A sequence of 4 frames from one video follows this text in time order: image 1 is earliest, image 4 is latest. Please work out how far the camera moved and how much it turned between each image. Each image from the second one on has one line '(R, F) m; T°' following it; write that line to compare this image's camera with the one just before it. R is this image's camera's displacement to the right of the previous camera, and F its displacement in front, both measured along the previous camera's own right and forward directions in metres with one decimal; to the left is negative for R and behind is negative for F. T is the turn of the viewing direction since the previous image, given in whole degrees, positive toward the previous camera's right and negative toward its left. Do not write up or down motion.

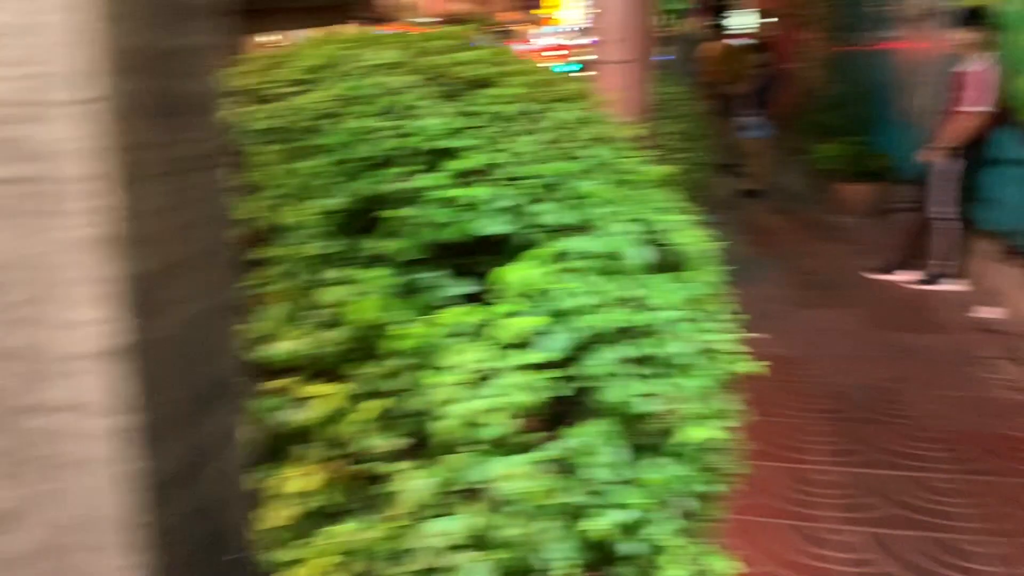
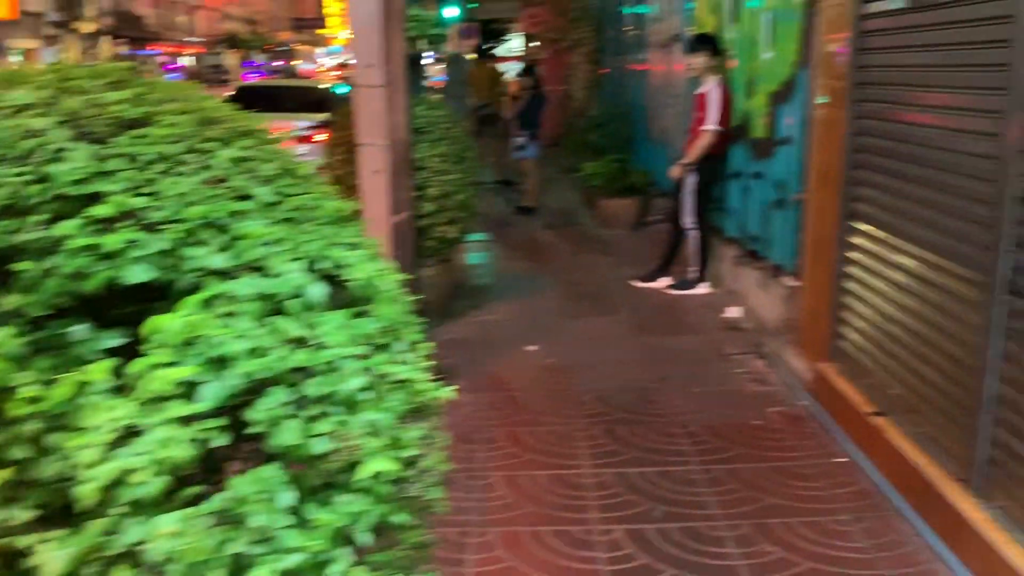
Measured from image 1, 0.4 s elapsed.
(+0.1, 0.0) m; +13°
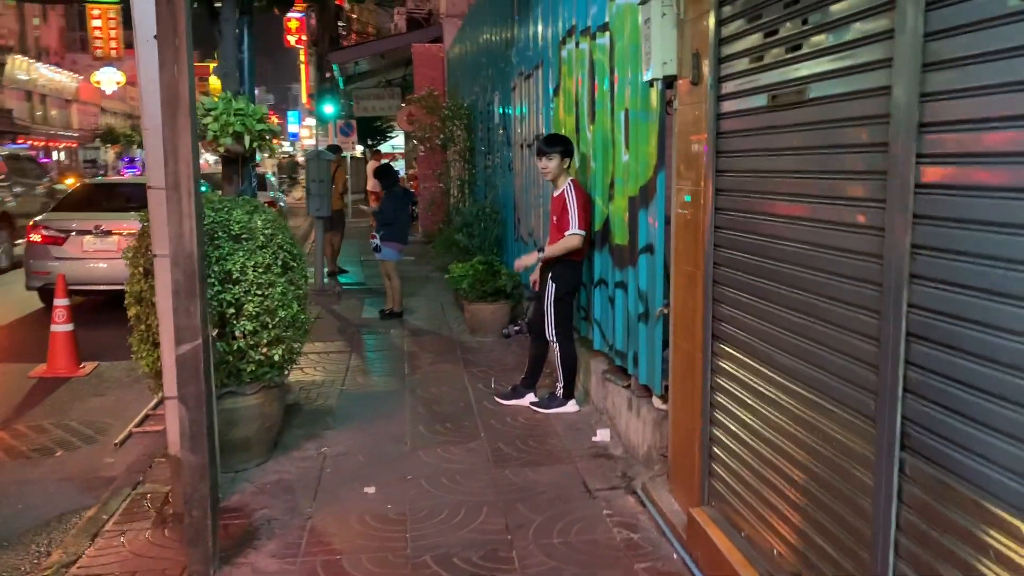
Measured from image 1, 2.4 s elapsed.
(+0.3, +0.6) m; +7°
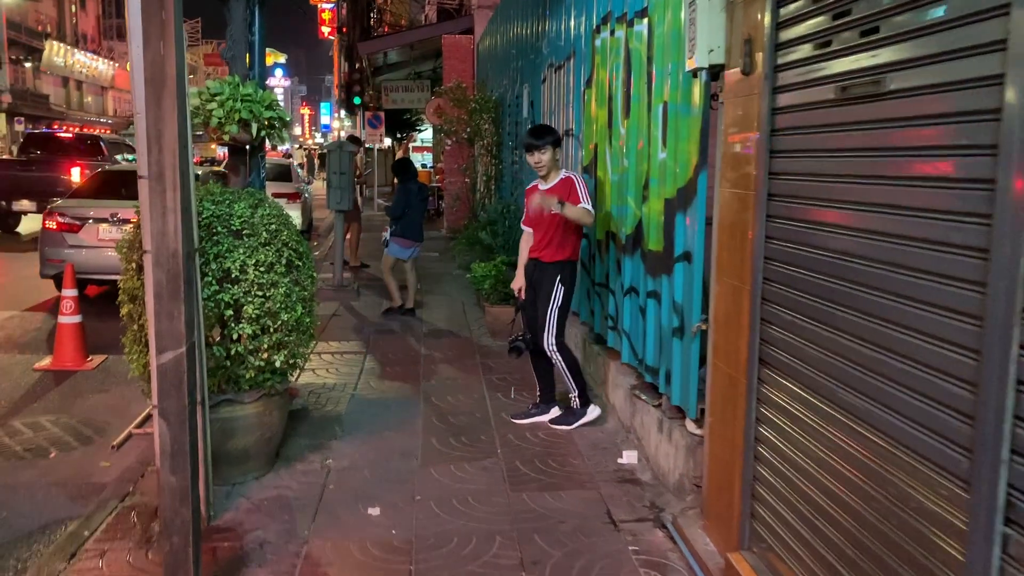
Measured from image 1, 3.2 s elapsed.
(0.0, +0.4) m; -2°
